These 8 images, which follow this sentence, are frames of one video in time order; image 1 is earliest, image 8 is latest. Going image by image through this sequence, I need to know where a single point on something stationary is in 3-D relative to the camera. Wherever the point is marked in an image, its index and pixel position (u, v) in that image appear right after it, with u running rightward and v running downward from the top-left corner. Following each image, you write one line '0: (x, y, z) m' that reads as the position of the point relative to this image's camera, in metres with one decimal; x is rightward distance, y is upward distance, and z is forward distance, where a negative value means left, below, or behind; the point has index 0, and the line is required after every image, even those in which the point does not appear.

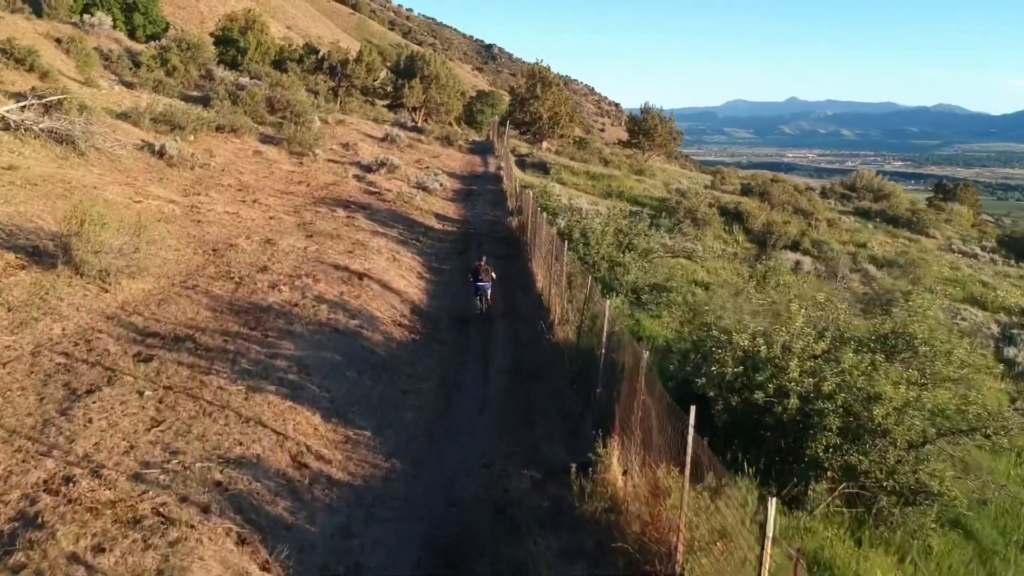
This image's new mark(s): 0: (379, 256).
0: (-2.3, +0.5, +16.7) m
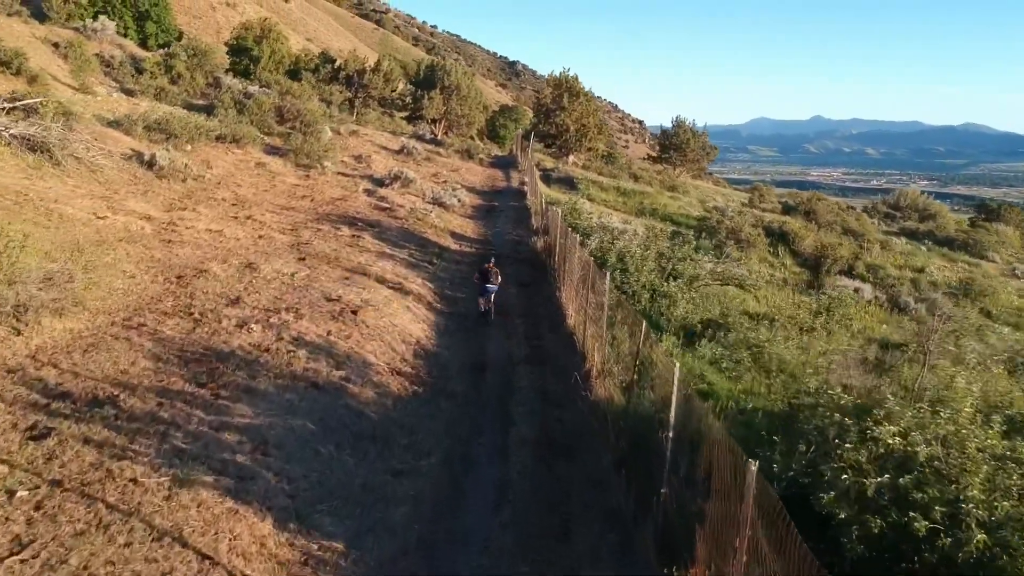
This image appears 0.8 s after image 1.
0: (-1.9, +0.1, +14.3) m
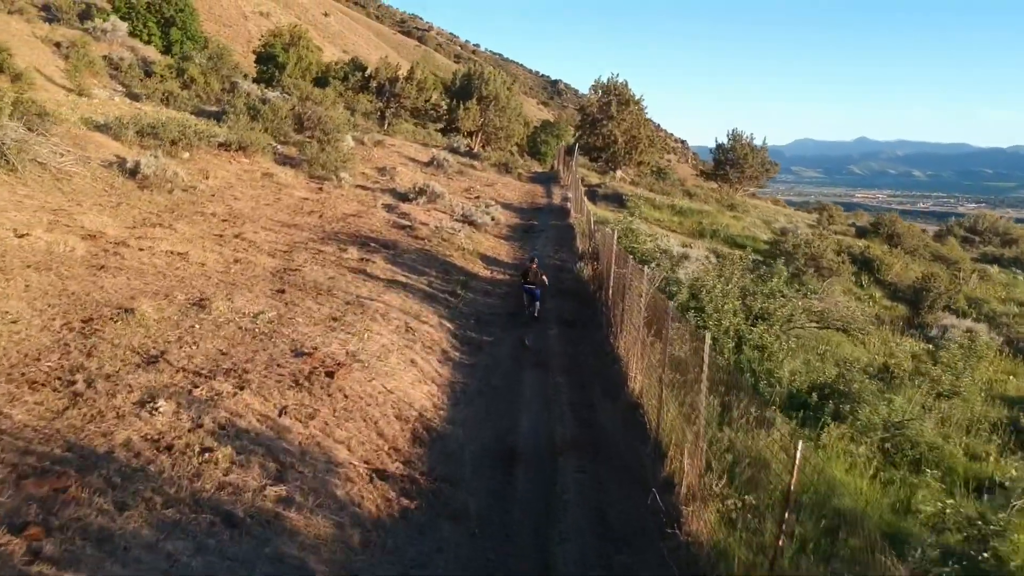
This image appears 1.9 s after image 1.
0: (-1.4, -0.4, +10.8) m
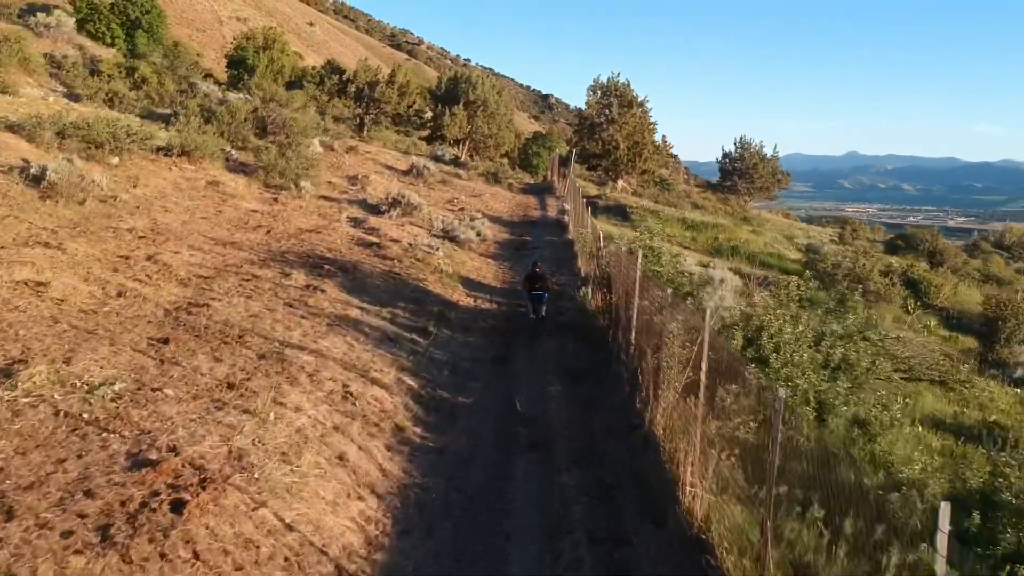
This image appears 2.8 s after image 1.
0: (-1.6, -0.8, +7.4) m
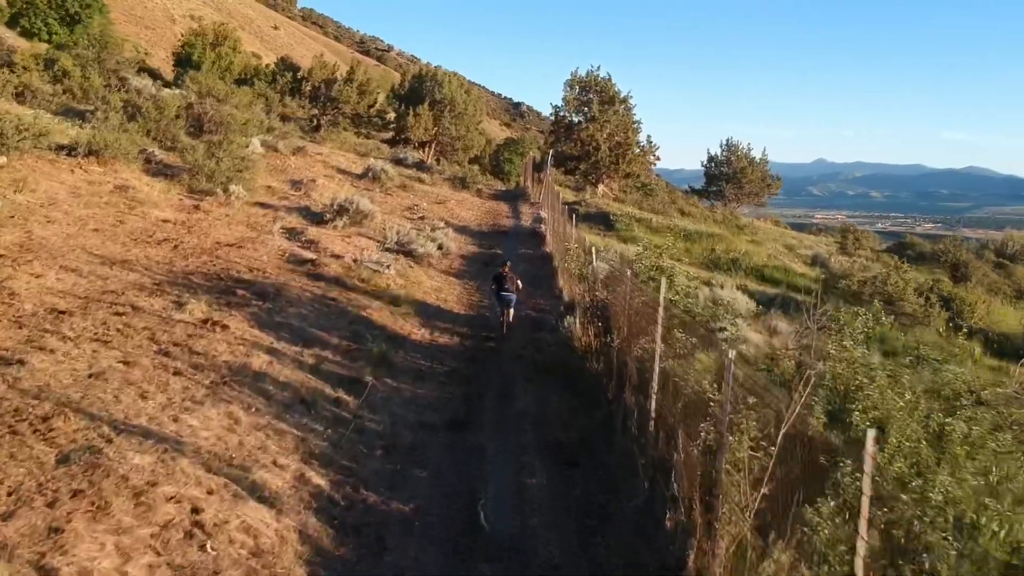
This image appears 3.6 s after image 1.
0: (-1.7, -1.1, +4.3) m
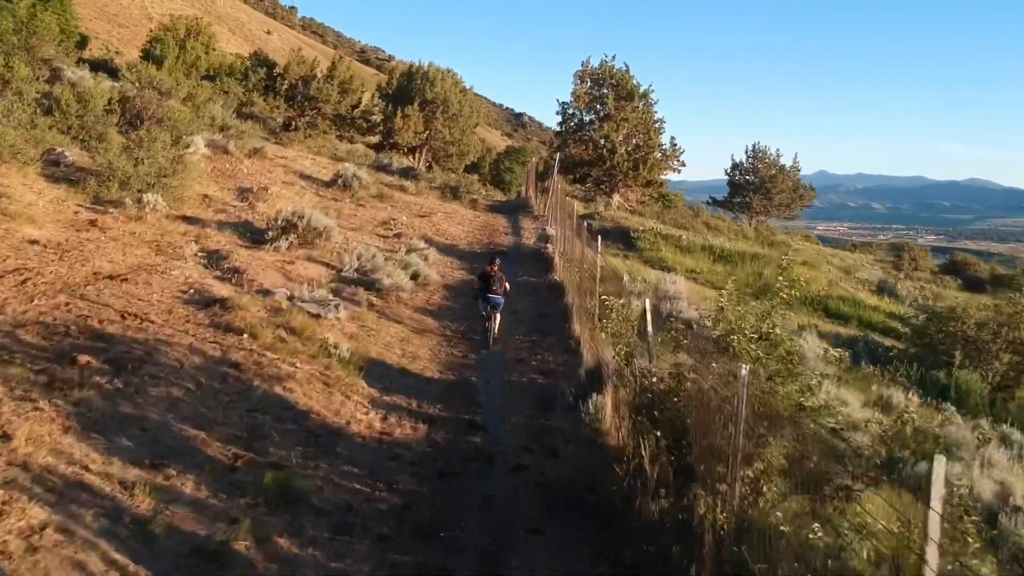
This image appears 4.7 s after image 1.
0: (-1.8, -1.5, +0.2) m
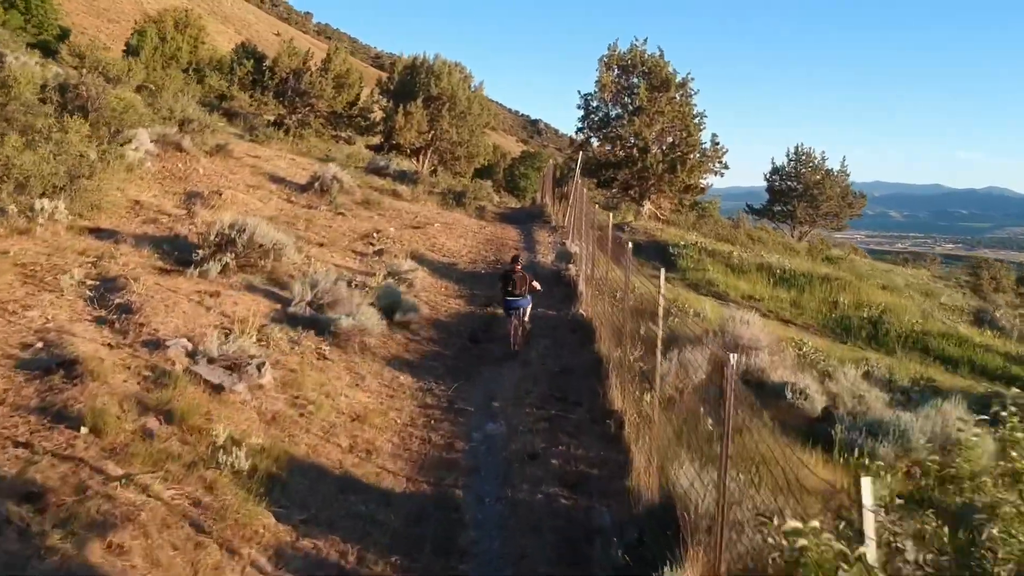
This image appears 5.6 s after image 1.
0: (-1.9, -1.8, -3.2) m
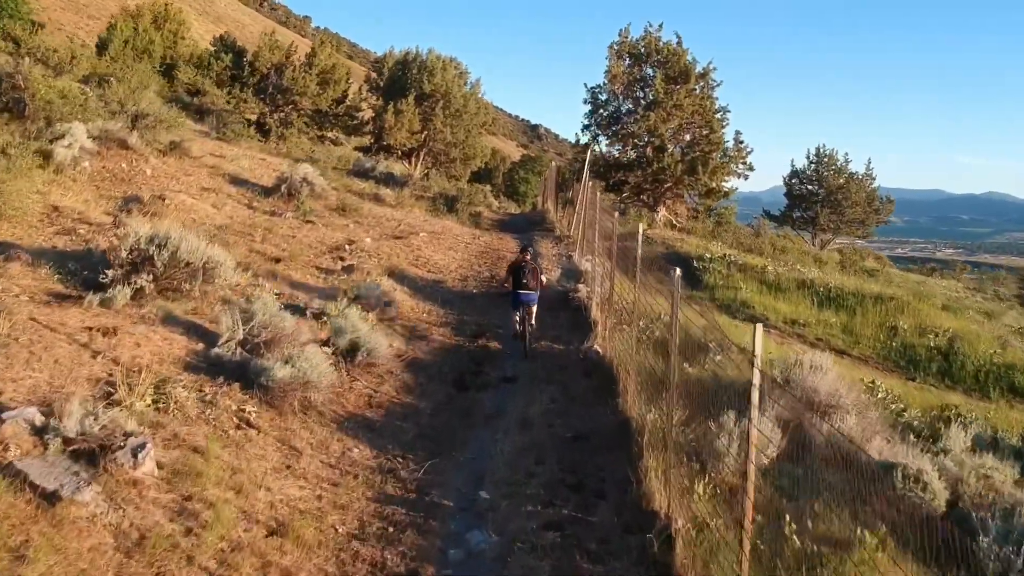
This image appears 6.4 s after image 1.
0: (-1.9, -1.9, -5.4) m
